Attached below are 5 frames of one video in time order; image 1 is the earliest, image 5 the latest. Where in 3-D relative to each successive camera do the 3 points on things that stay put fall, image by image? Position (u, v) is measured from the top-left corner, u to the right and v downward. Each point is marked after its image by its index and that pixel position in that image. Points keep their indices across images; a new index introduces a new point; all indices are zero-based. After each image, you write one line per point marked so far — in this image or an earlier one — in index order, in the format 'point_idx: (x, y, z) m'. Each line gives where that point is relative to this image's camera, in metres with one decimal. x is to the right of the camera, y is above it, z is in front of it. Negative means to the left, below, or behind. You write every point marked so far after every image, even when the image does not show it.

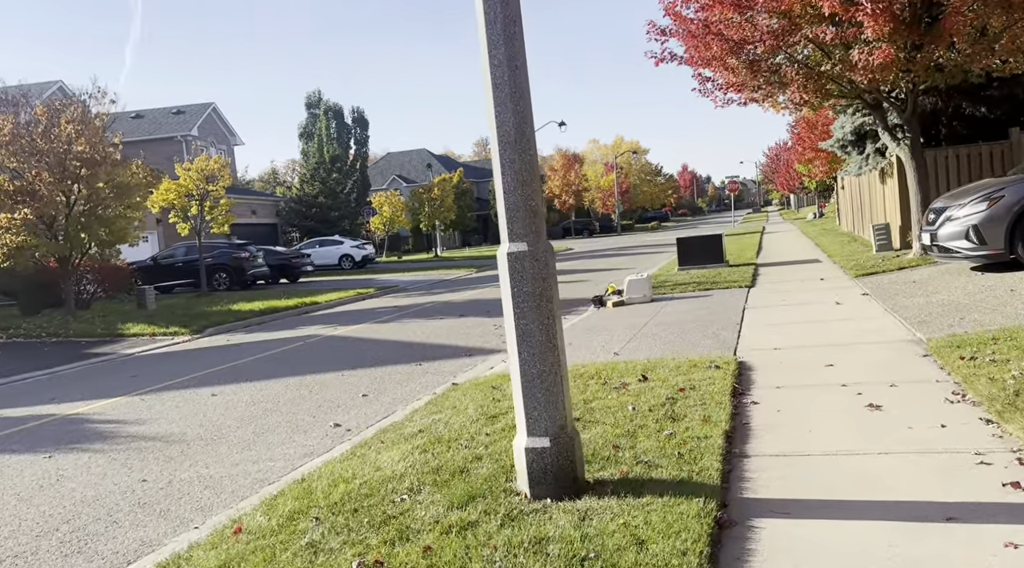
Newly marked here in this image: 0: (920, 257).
0: (+6.9, +0.5, +16.2) m
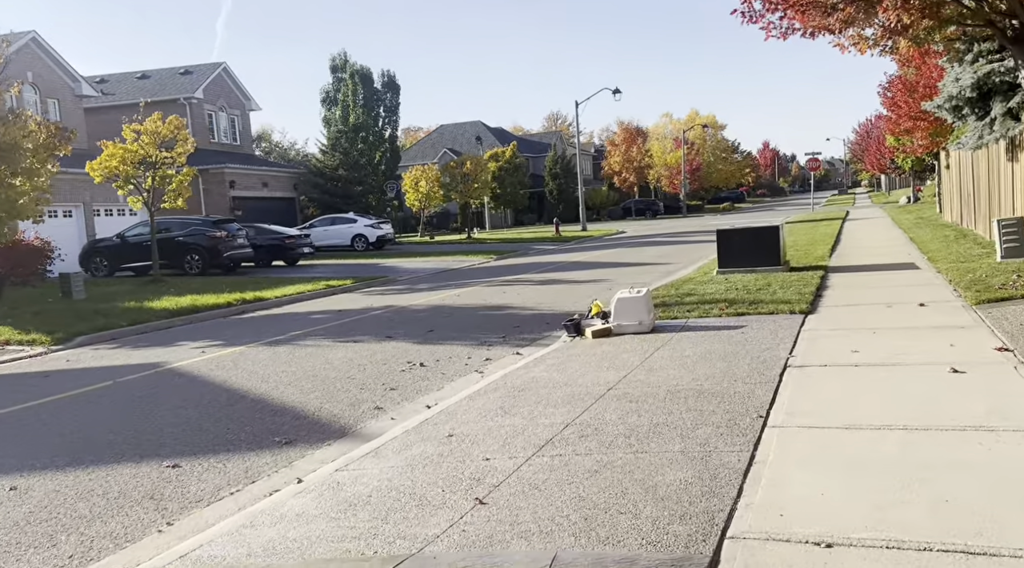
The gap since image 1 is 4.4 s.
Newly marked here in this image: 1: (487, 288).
0: (+6.2, +0.1, +10.5) m
1: (-0.5, -0.1, +18.1) m
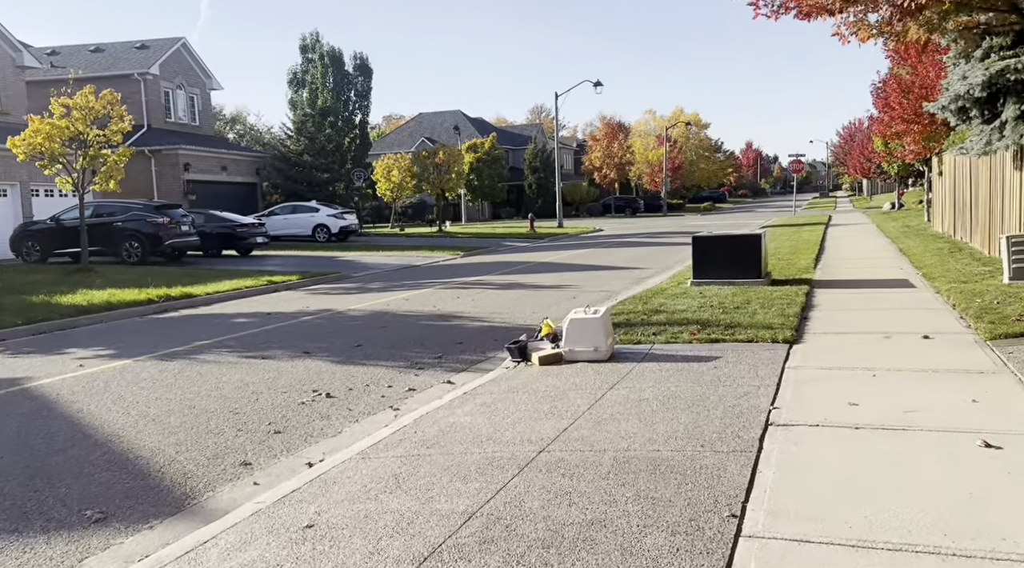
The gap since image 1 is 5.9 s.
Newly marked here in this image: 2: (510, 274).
0: (+5.6, -0.2, +8.9) m
1: (-1.3, -0.1, +16.5) m
2: (-0.1, +0.2, +19.7) m
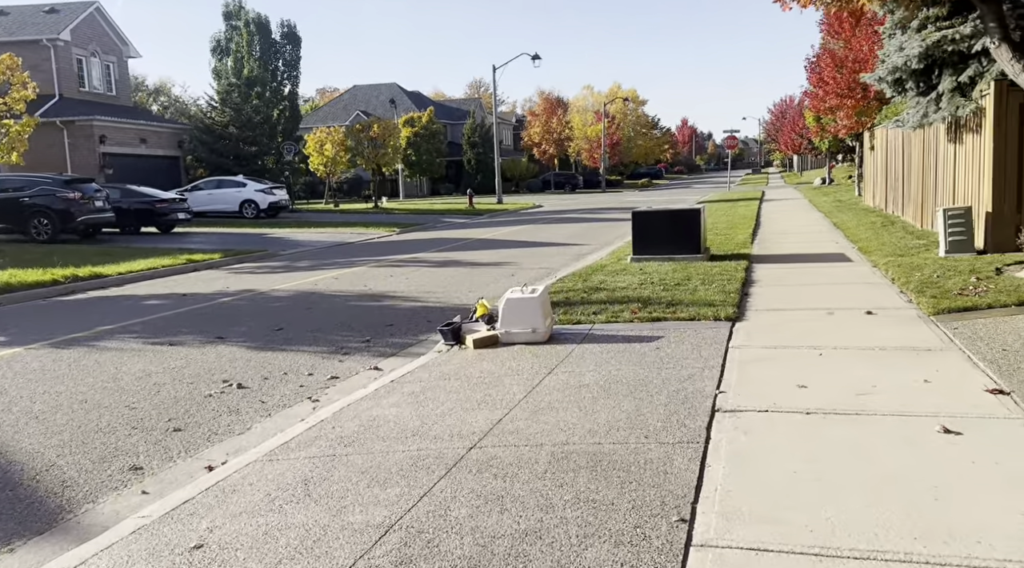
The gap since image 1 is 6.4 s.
0: (+4.9, 0.0, +8.7) m
1: (-2.3, +0.2, +15.8) m
2: (-1.3, +0.6, +19.1) m
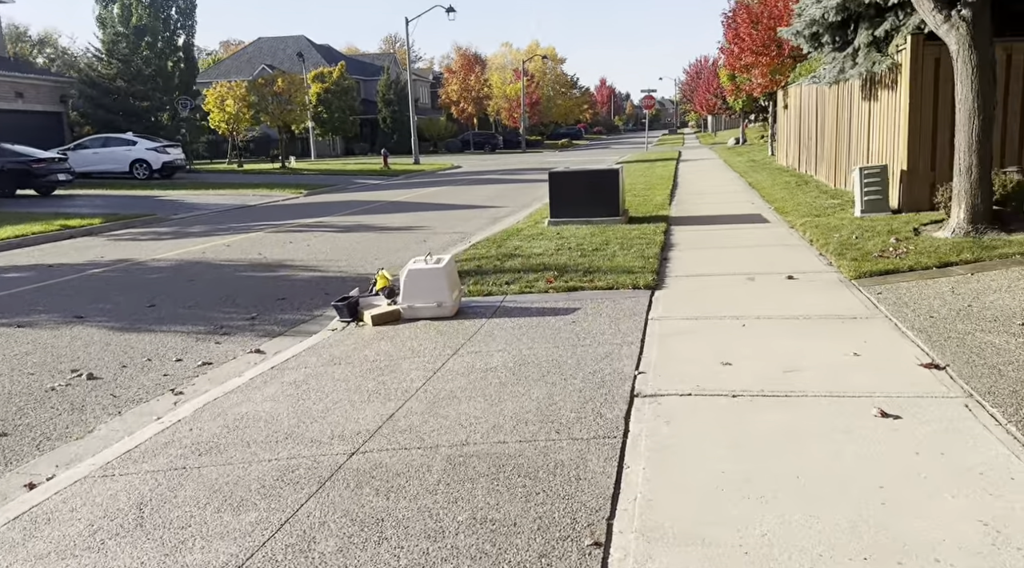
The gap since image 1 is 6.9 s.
0: (+4.1, +0.3, +8.3) m
1: (-3.7, +0.7, +14.7) m
2: (-3.0, +1.3, +18.1) m
